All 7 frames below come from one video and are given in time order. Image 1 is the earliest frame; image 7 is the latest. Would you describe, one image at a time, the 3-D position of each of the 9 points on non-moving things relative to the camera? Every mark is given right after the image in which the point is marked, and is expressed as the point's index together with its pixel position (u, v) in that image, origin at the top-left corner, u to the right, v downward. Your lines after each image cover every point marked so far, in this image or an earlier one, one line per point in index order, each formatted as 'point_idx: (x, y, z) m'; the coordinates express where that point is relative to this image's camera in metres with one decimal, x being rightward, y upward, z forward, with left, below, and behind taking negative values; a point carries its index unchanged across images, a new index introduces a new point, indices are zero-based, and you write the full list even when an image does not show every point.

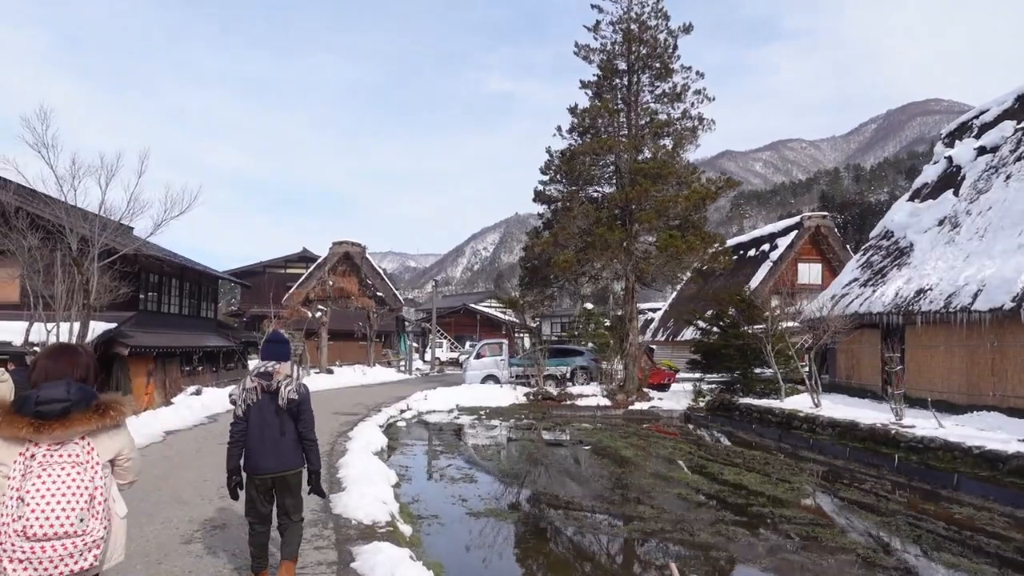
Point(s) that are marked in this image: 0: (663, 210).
0: (+3.9, +2.0, +18.3) m
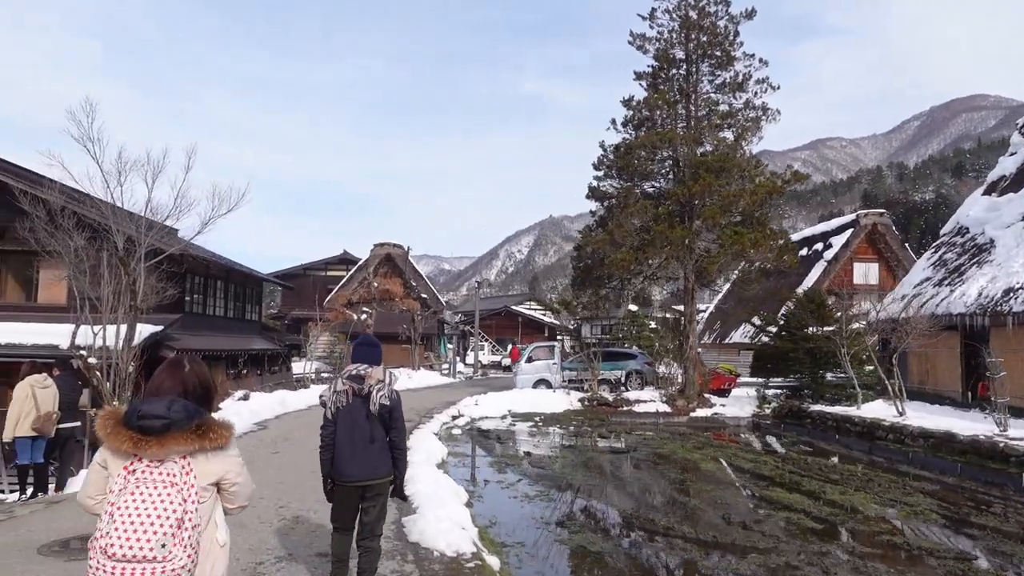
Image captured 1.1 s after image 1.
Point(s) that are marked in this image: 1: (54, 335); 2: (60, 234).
0: (+5.2, +2.0, +17.3) m
1: (-8.0, -0.8, +12.9) m
2: (-8.0, +0.9, +12.9) m
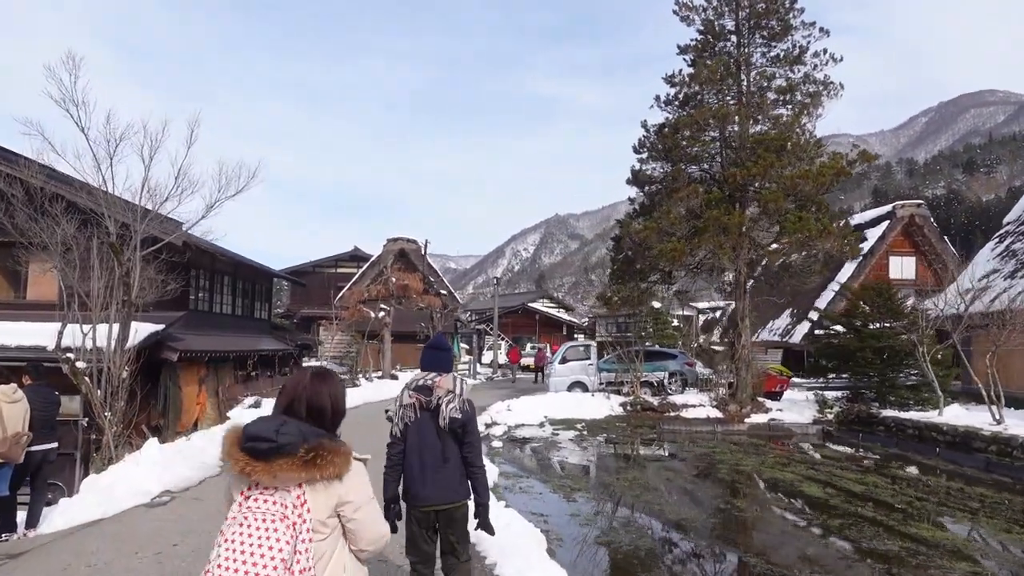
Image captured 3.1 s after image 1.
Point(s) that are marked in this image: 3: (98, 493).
0: (+5.9, +2.1, +15.6) m
1: (-7.3, -0.7, +11.3) m
2: (-7.2, +1.0, +11.3) m
3: (-4.0, -2.0, +7.0) m
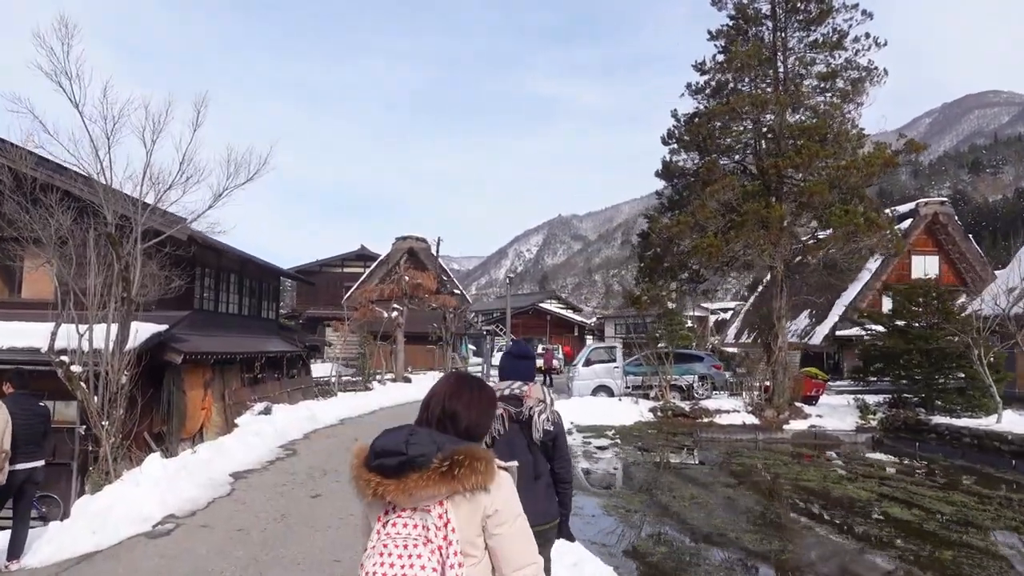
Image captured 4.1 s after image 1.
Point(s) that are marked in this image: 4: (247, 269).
0: (+6.5, +2.2, +14.6) m
1: (-6.8, -0.7, +10.4) m
2: (-6.7, +1.1, +10.4) m
3: (-3.5, -1.9, +6.1) m
4: (-6.7, +0.5, +18.4) m
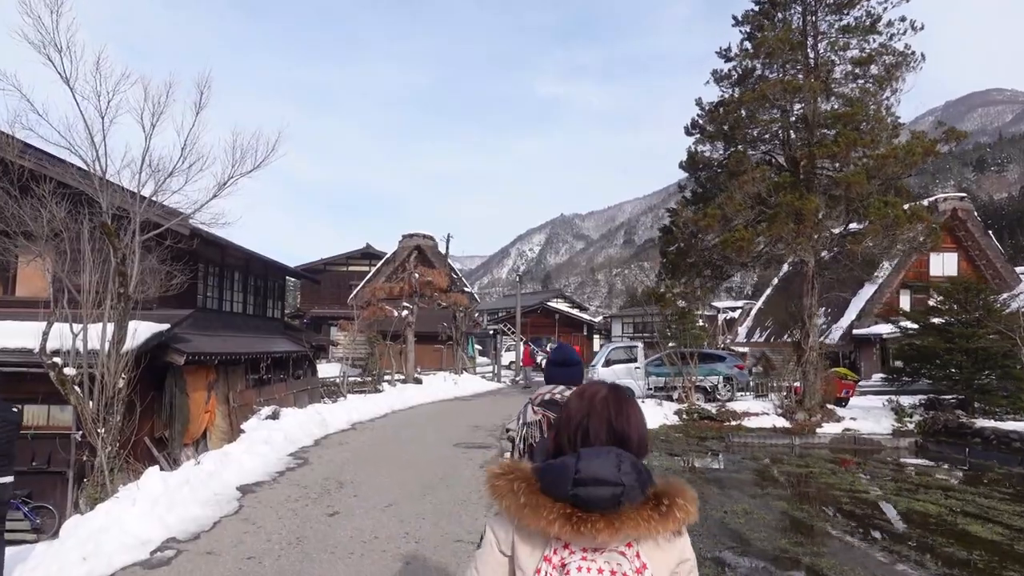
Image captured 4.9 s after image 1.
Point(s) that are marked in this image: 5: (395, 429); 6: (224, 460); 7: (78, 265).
0: (+6.8, +2.2, +13.8) m
1: (-6.4, -0.6, +9.7) m
2: (-6.4, +1.1, +9.6) m
3: (-3.1, -1.9, +5.3) m
4: (-6.3, +0.5, +17.7) m
5: (-2.1, -2.5, +12.9) m
6: (-3.2, -1.9, +8.0) m
7: (-5.8, +0.3, +9.7) m
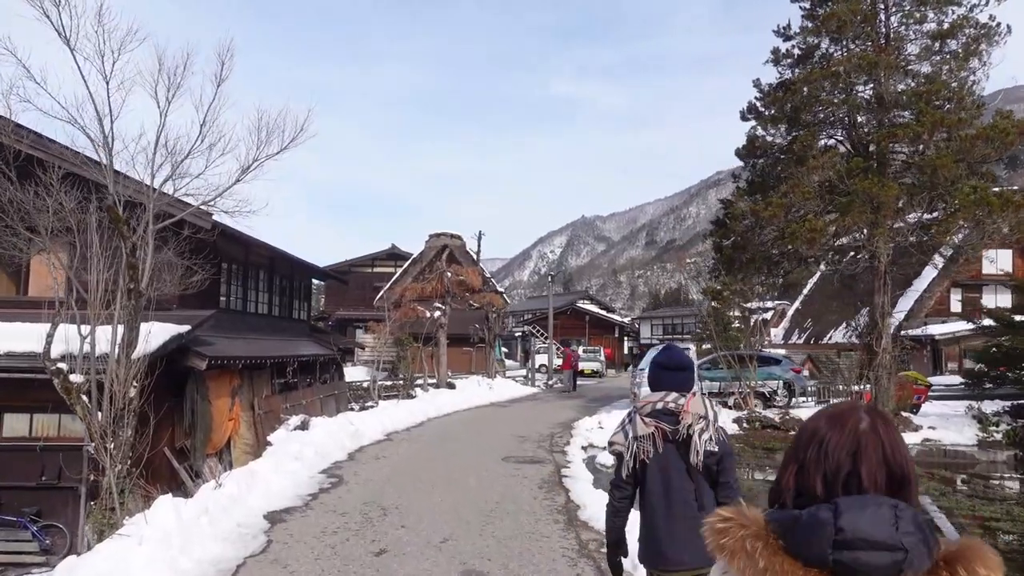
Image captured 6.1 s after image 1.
0: (+7.6, +2.3, +12.5) m
1: (-5.7, -0.6, +8.7) m
2: (-5.7, +1.2, +8.7) m
3: (-2.6, -1.8, +4.3) m
4: (-5.4, +0.5, +16.7) m
5: (-1.3, -2.4, +11.8) m
6: (-2.5, -1.8, +7.0) m
7: (-5.1, +0.3, +8.8) m
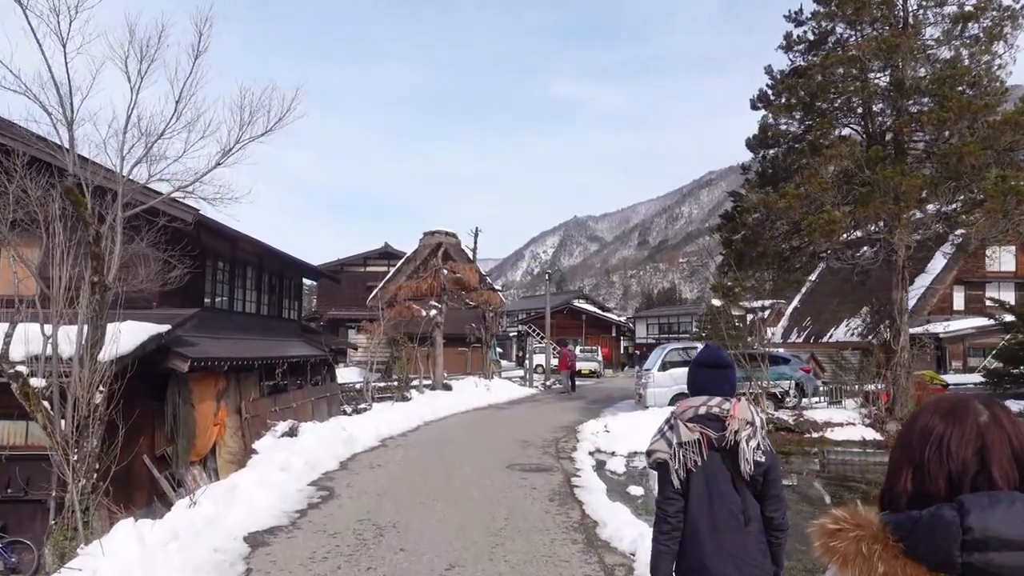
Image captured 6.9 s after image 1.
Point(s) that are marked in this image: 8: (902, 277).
0: (+7.7, +2.4, +11.9) m
1: (-5.6, -0.6, +7.9) m
2: (-5.6, +1.2, +7.9) m
3: (-2.4, -1.7, +3.5) m
4: (-5.4, +0.6, +15.9) m
5: (-1.2, -2.4, +11.0) m
6: (-2.4, -1.8, +6.2) m
7: (-5.0, +0.4, +8.0) m
8: (+7.1, +0.2, +13.2) m
